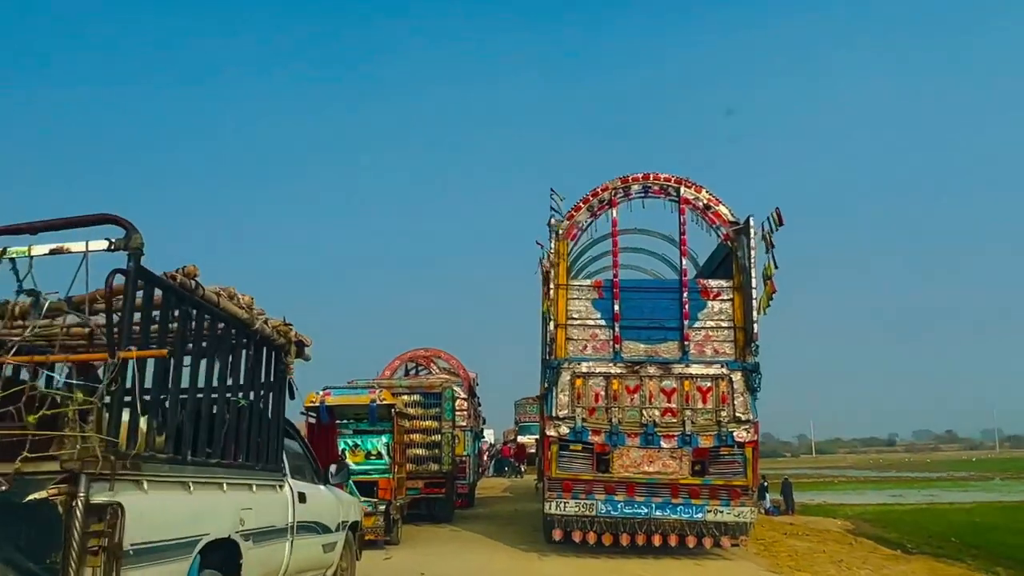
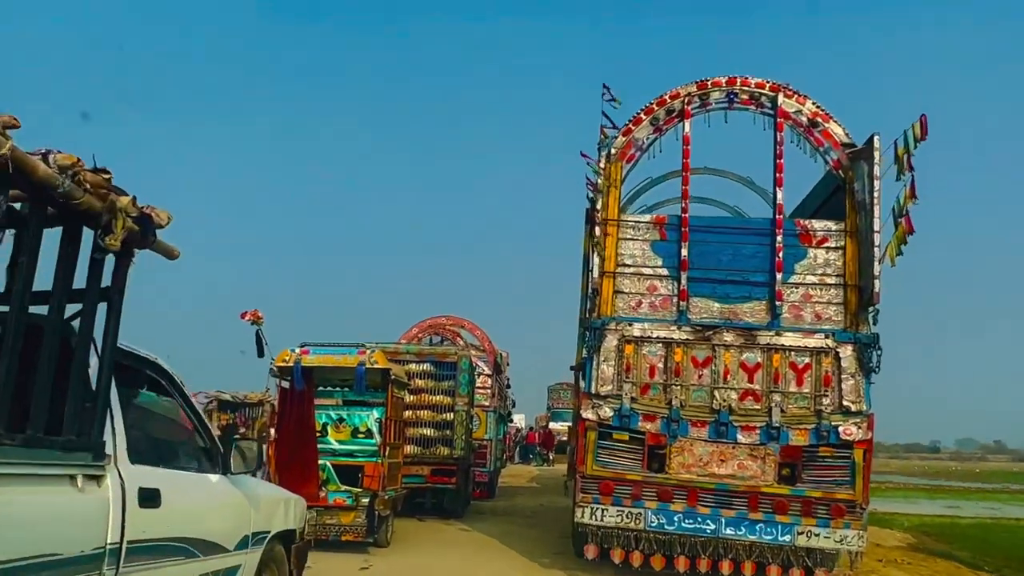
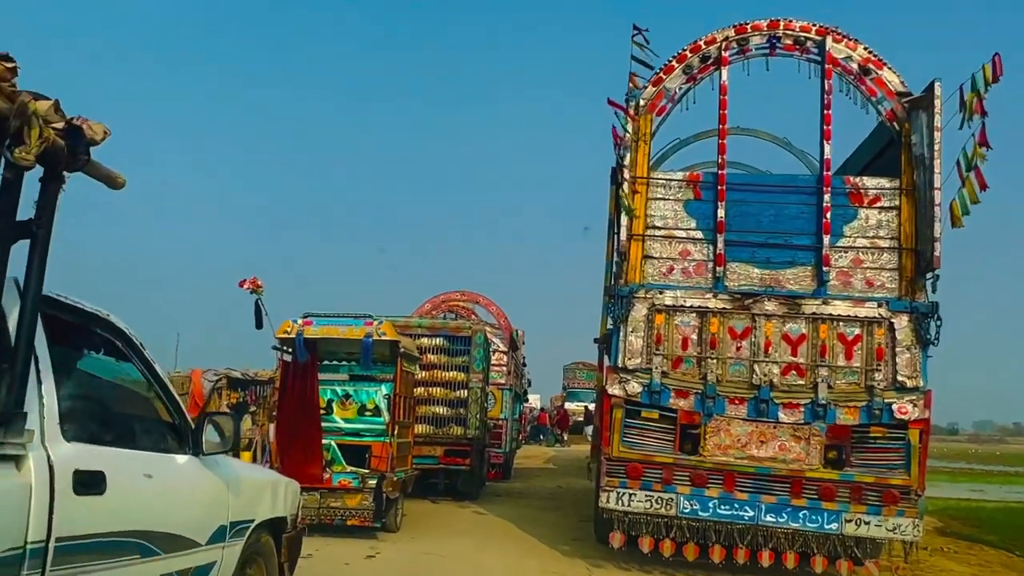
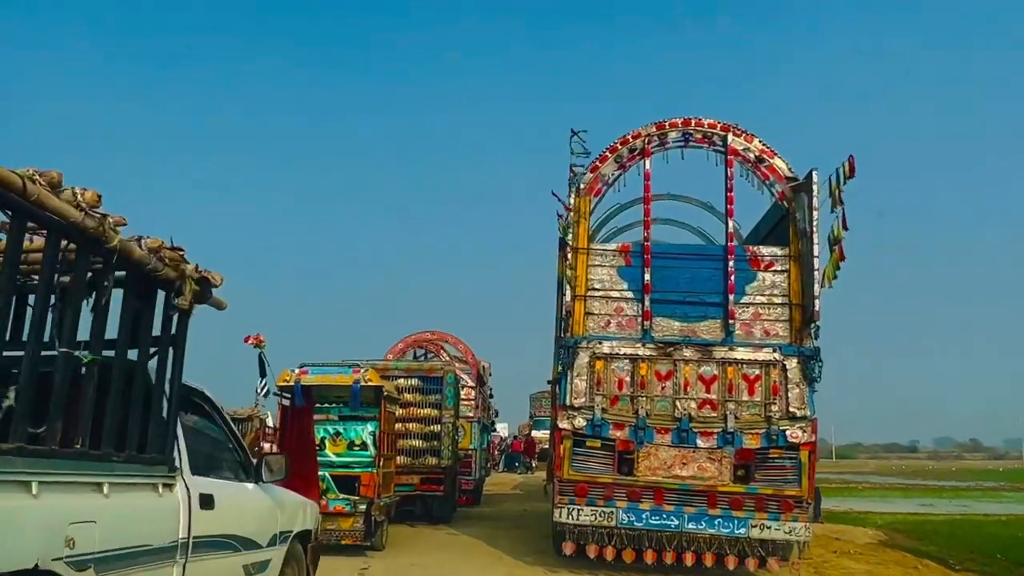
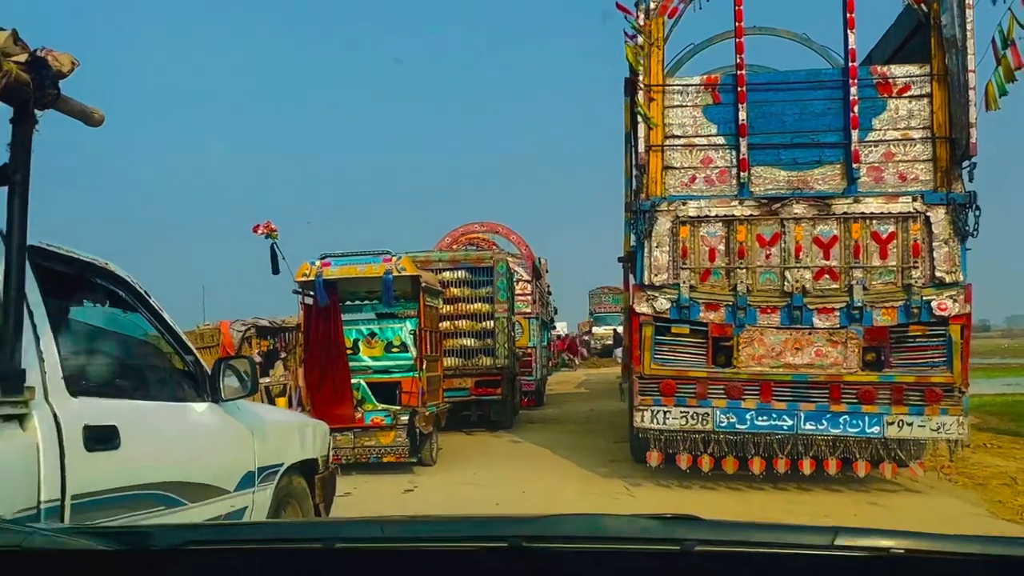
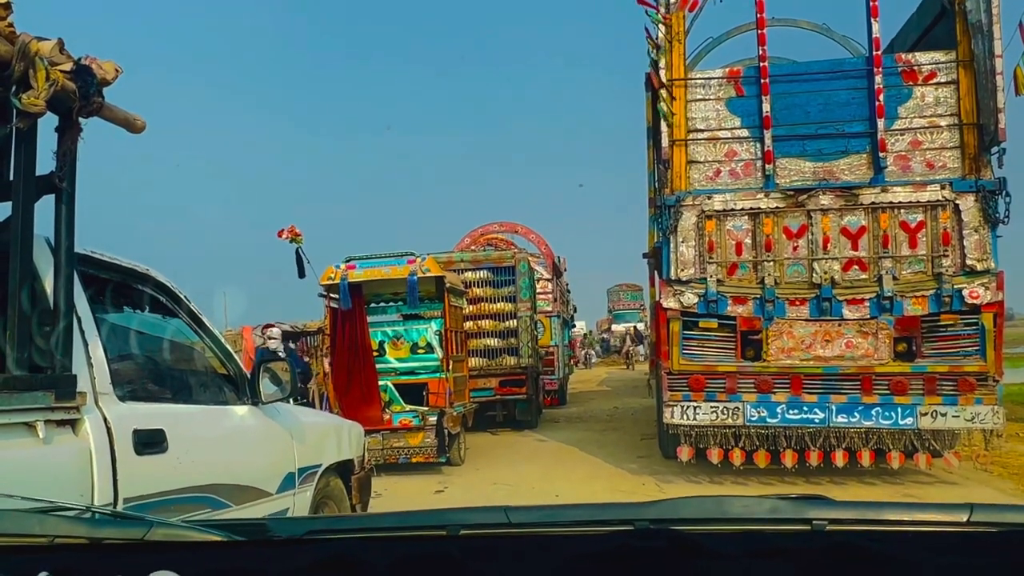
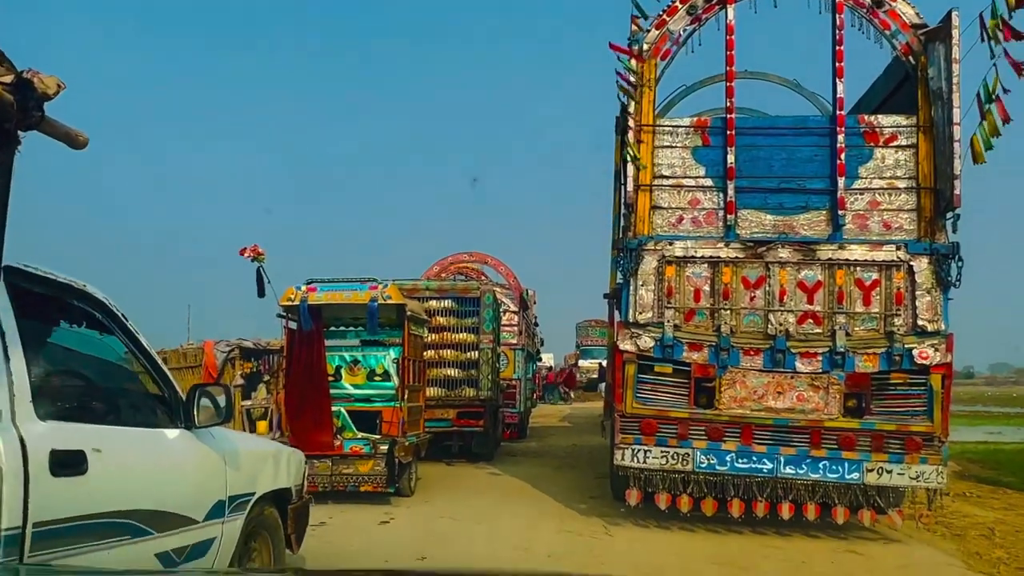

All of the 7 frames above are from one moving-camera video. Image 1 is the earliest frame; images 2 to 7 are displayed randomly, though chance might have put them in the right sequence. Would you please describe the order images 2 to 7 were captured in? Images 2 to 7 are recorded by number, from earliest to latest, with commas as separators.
4, 2, 3, 7, 5, 6
